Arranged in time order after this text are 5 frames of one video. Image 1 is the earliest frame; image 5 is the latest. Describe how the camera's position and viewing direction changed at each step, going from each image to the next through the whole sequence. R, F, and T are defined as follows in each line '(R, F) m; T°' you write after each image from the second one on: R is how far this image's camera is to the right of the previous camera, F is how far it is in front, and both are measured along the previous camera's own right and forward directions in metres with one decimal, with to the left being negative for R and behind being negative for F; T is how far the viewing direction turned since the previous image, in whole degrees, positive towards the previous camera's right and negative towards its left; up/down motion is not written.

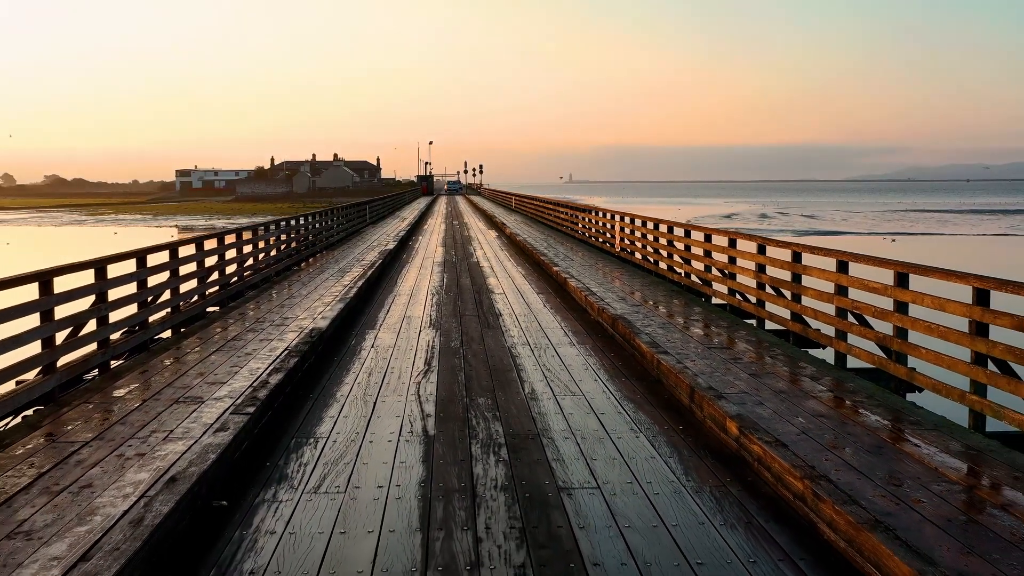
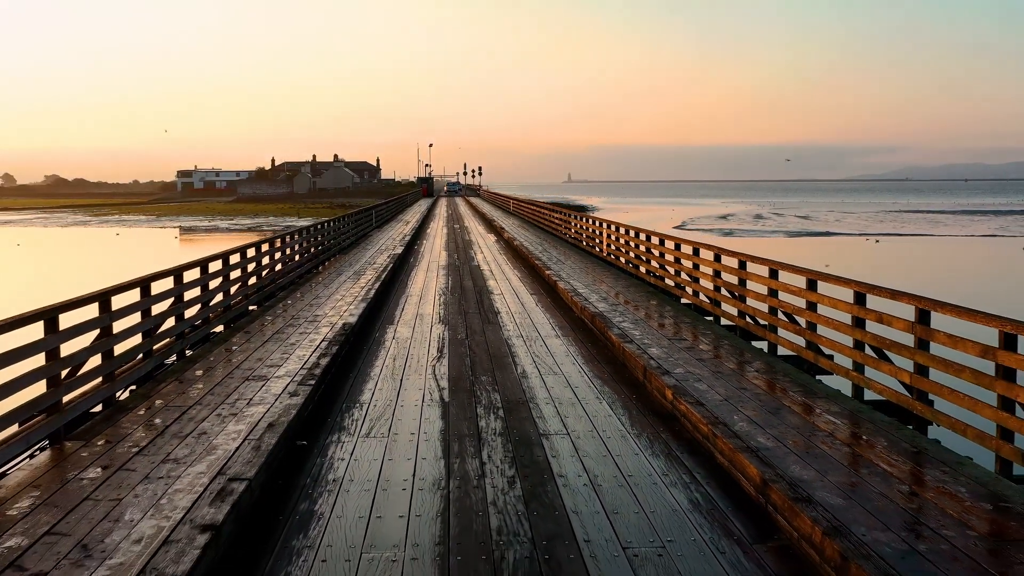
(0.0, -1.4) m; 0°
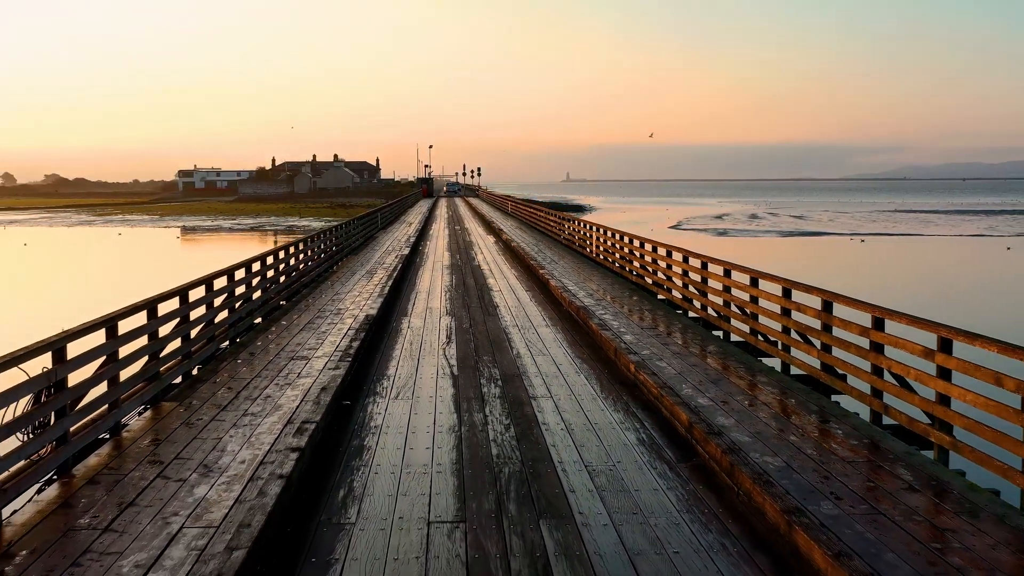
(0.0, -1.4) m; 0°
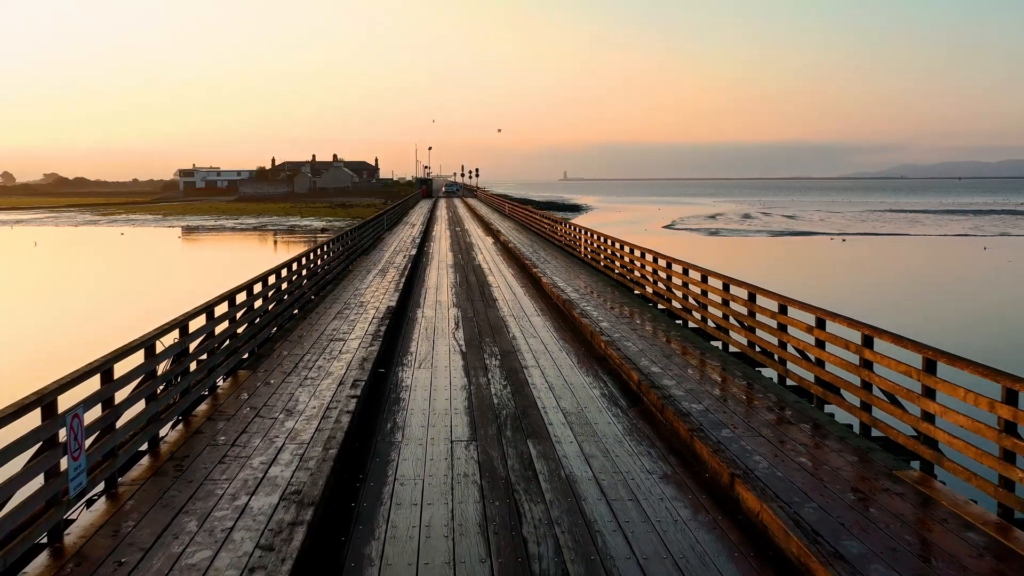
(0.0, -1.9) m; 0°
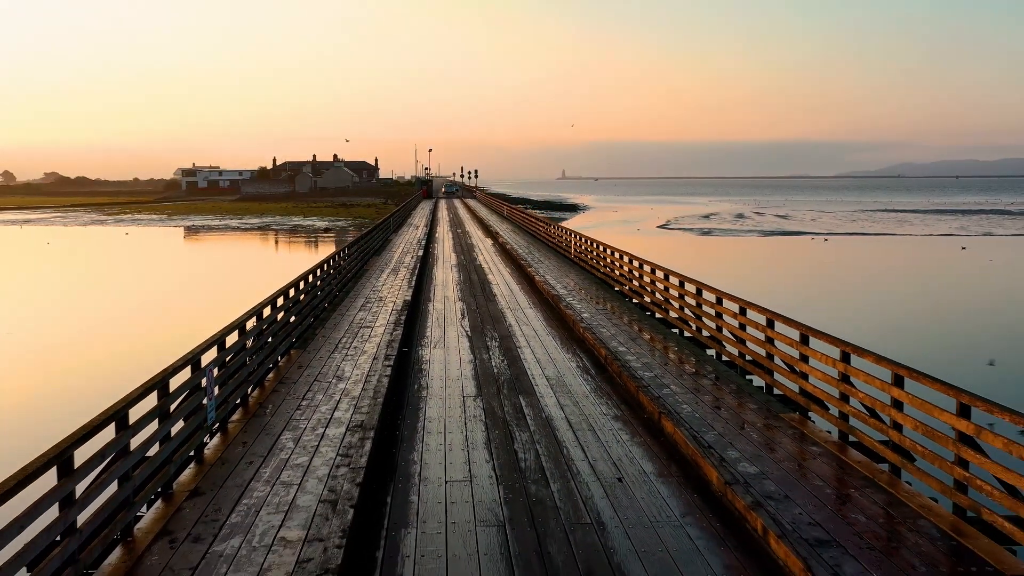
(0.0, -2.1) m; 0°
